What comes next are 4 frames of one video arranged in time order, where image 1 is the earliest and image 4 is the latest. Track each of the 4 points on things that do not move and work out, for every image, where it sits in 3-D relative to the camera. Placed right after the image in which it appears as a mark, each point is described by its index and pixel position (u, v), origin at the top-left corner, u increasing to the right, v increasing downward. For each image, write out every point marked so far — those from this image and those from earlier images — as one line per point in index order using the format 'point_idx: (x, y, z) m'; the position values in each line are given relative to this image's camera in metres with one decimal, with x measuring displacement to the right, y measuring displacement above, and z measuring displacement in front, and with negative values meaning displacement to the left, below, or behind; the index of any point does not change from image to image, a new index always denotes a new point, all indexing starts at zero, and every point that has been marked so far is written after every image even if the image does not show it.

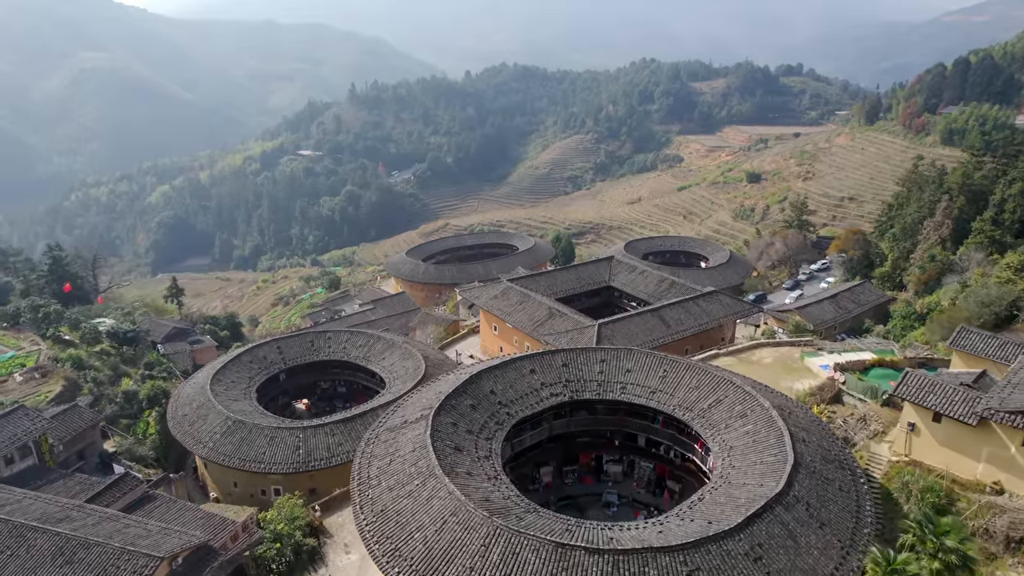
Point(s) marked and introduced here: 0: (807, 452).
0: (+7.4, -4.1, +16.5) m
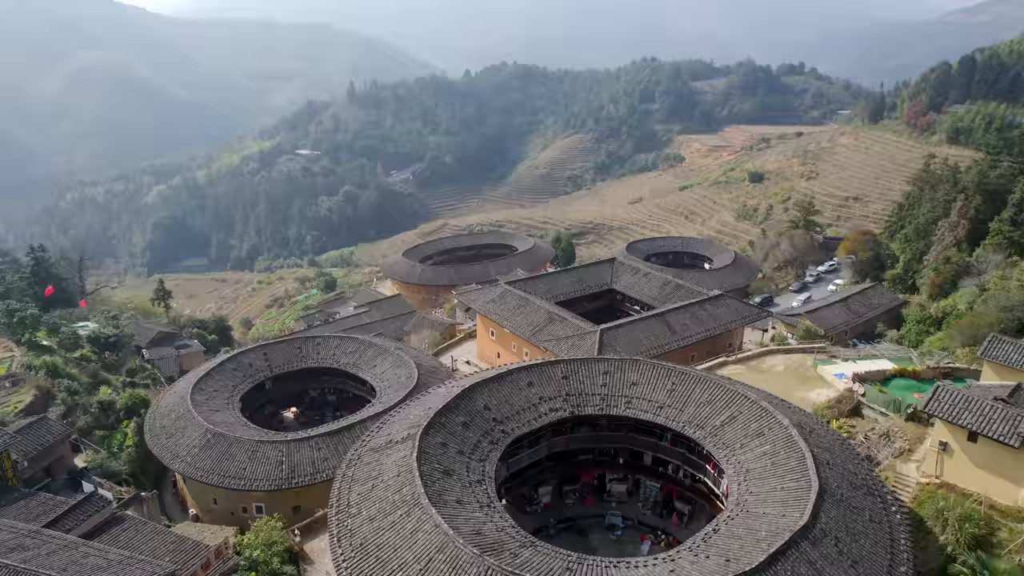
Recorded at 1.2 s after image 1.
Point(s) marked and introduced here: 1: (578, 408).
0: (+7.3, -4.3, +14.9) m
1: (+1.9, -3.4, +18.6) m
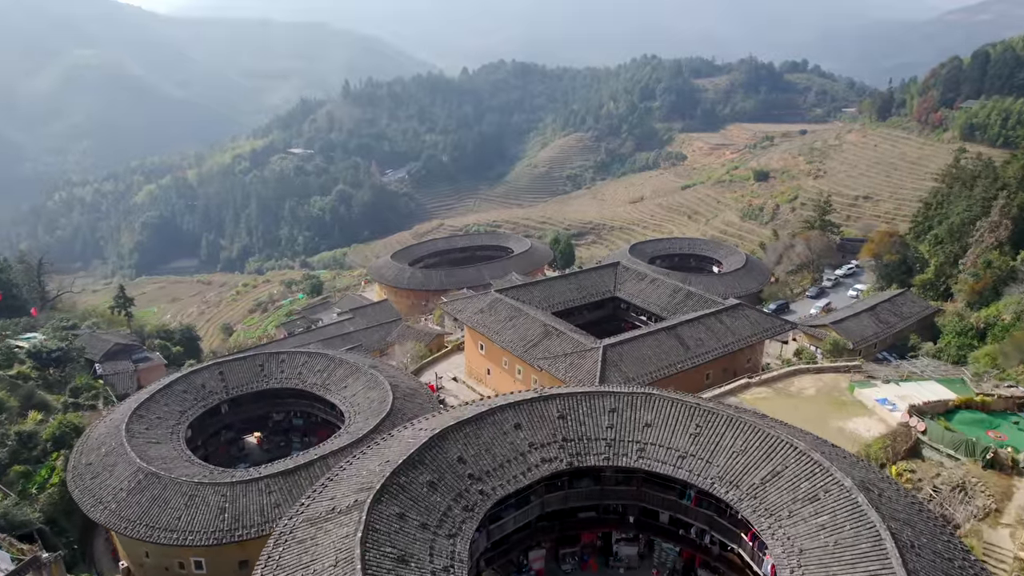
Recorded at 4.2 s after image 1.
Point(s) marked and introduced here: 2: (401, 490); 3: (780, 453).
0: (+6.9, -4.7, +11.0) m
1: (+1.5, -3.8, +14.8) m
2: (-2.1, -3.9, +12.9) m
3: (+5.7, -3.5, +14.1) m
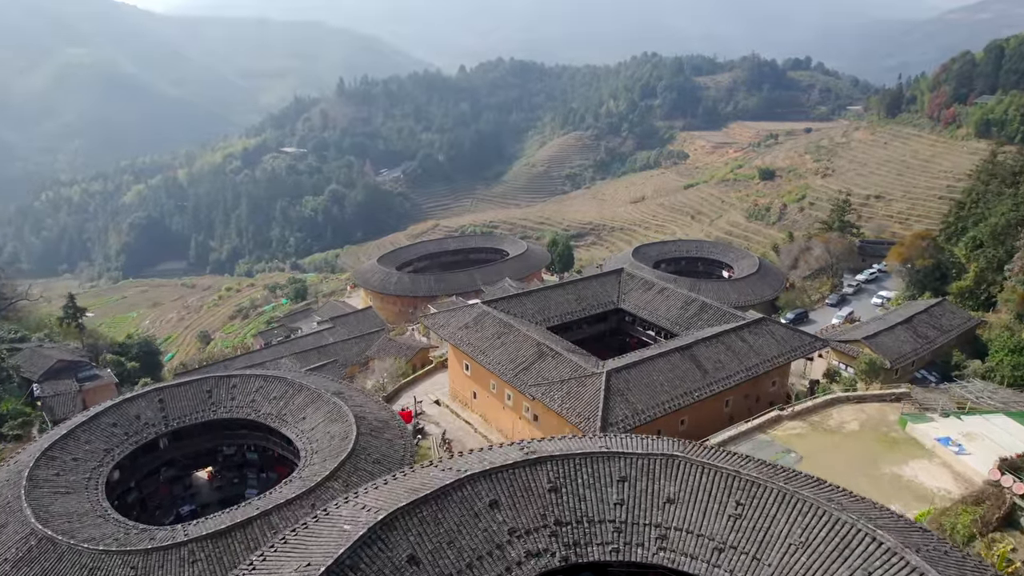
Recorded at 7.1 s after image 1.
0: (+6.4, -5.2, +7.0) m
1: (+1.0, -4.3, +10.7) m
2: (-2.6, -4.4, +8.9) m
3: (+5.3, -4.0, +10.0) m
